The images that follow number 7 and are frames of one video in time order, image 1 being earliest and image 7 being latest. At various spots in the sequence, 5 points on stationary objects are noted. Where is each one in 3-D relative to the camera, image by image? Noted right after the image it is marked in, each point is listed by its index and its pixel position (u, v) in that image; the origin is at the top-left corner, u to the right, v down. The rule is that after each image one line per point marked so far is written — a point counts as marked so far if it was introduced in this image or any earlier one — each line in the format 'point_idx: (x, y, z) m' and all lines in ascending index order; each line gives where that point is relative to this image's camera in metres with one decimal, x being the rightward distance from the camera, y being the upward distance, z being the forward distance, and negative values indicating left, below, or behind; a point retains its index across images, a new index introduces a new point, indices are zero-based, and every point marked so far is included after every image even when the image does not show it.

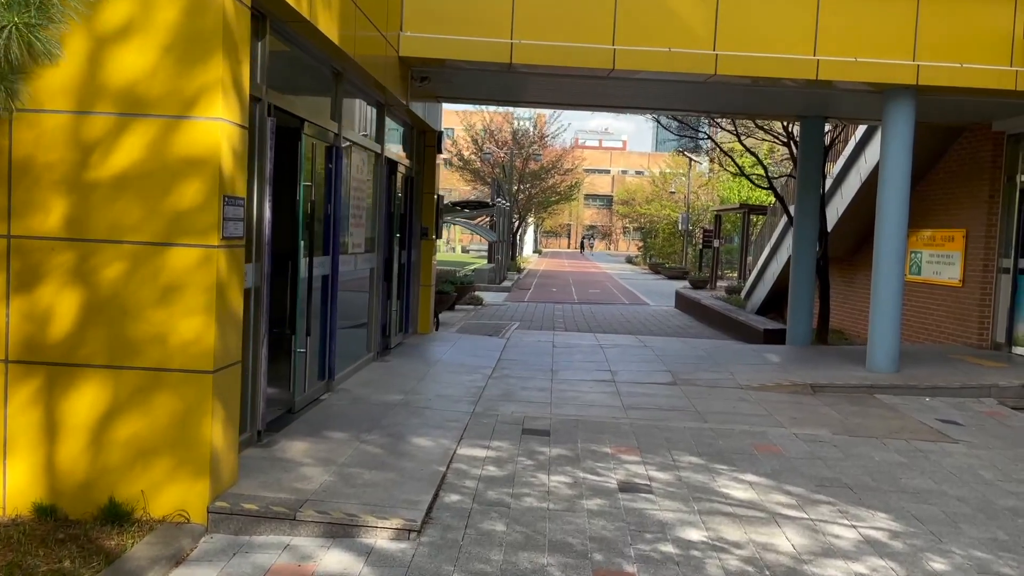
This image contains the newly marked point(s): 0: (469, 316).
0: (-0.9, -0.6, +17.3) m
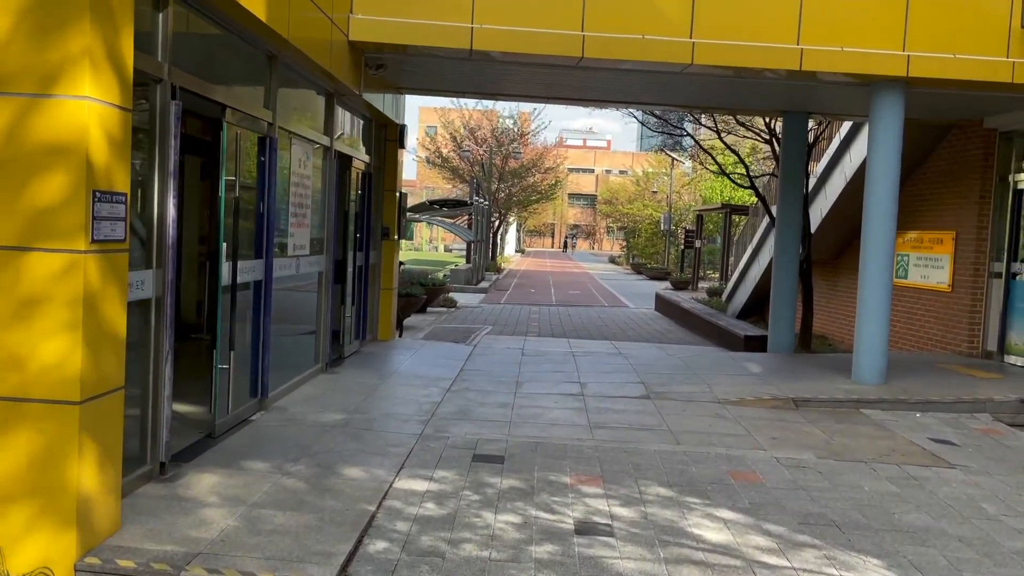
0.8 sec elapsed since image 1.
0: (-1.4, -0.6, +16.6) m
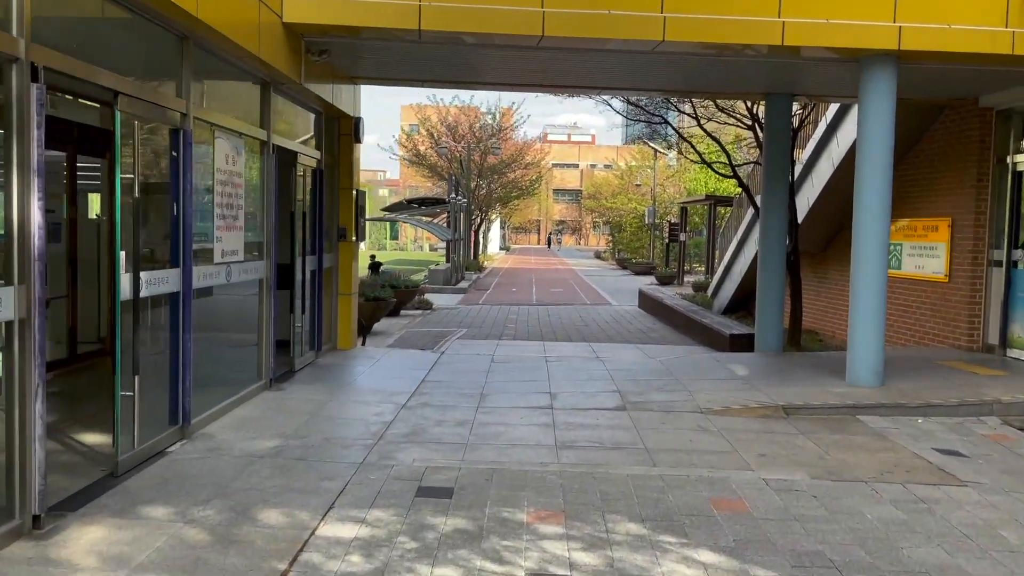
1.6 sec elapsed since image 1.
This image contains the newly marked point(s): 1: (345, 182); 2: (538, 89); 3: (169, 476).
0: (-1.9, -0.7, +15.8) m
1: (-2.0, +1.3, +10.1) m
2: (+0.3, +2.6, +11.1) m
3: (-2.0, -1.1, +5.1) m
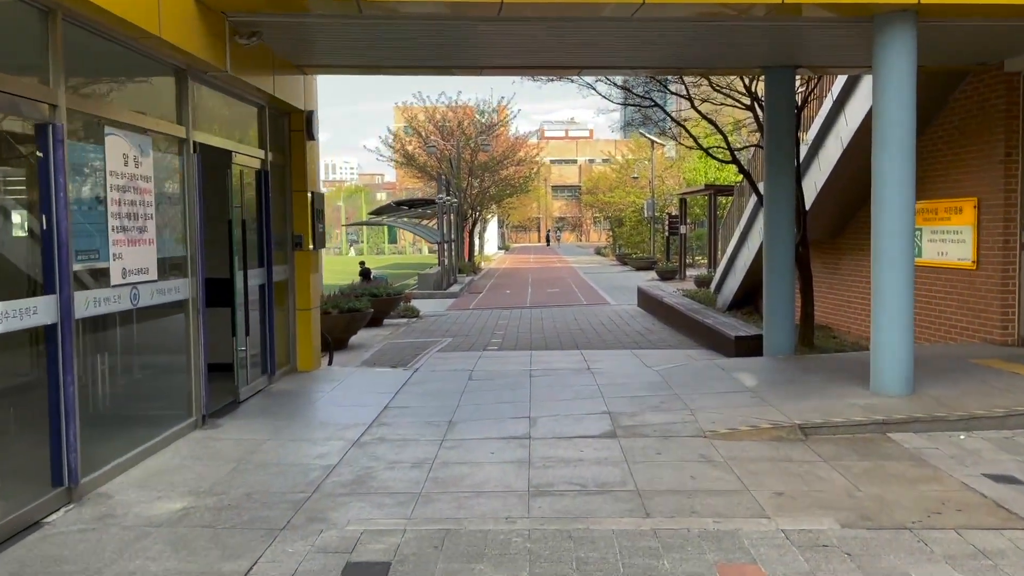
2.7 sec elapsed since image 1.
0: (-2.1, -0.8, +14.7) m
1: (-2.3, +1.1, +9.1) m
2: (0.0, +2.5, +10.0) m
3: (-2.3, -1.3, +4.0) m
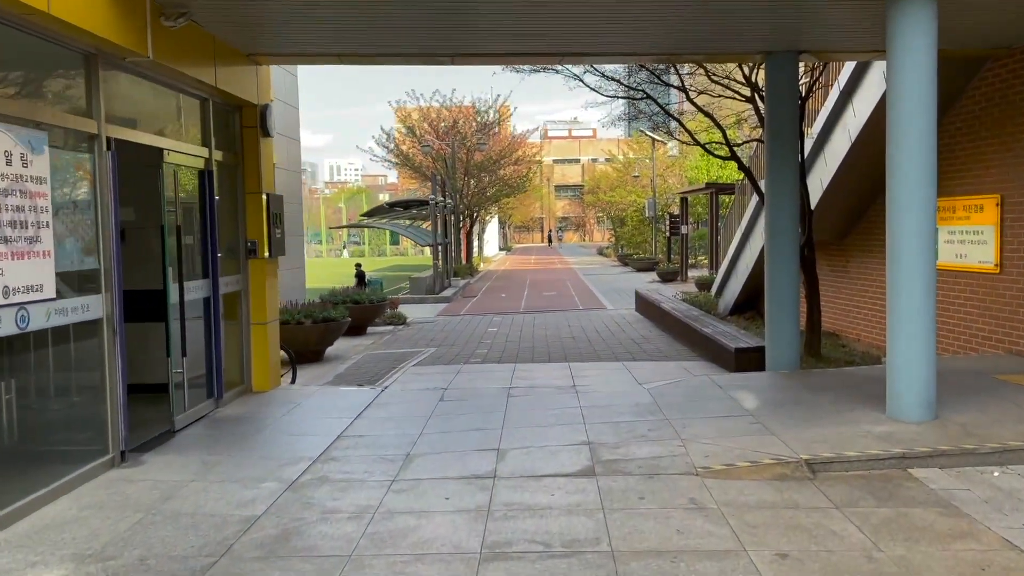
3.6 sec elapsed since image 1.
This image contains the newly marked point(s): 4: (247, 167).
0: (-2.3, -0.9, +13.9) m
1: (-2.5, +1.0, +8.2) m
2: (-0.3, +2.4, +9.2) m
3: (-2.5, -1.4, +3.2) m
4: (-2.6, +1.2, +8.2) m
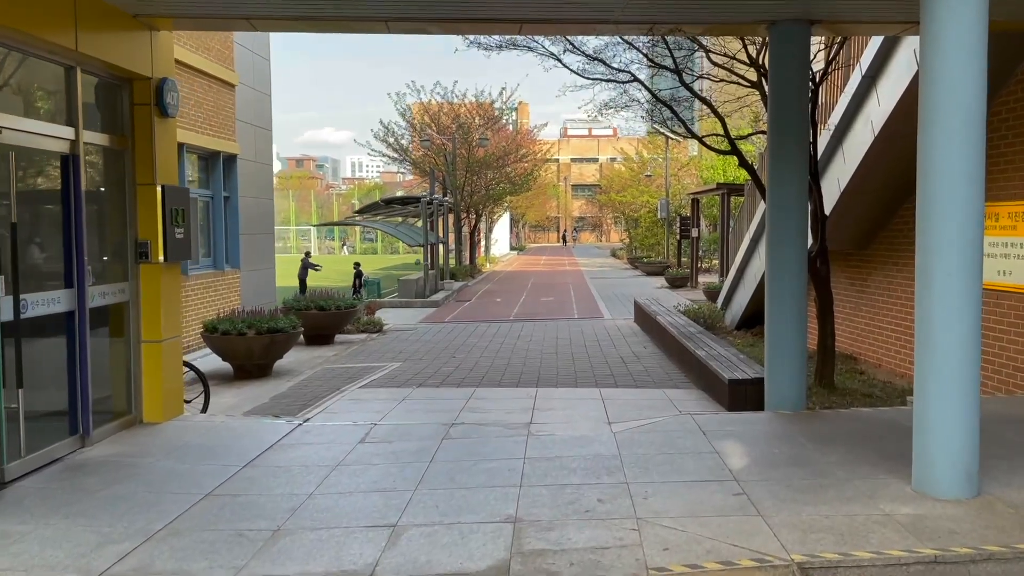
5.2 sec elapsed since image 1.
0: (-2.6, -1.0, +12.5) m
1: (-3.0, +0.9, +6.8) m
2: (-0.6, +2.3, +7.7) m
3: (-3.1, -1.5, +1.8) m
4: (-3.0, +1.1, +6.8) m
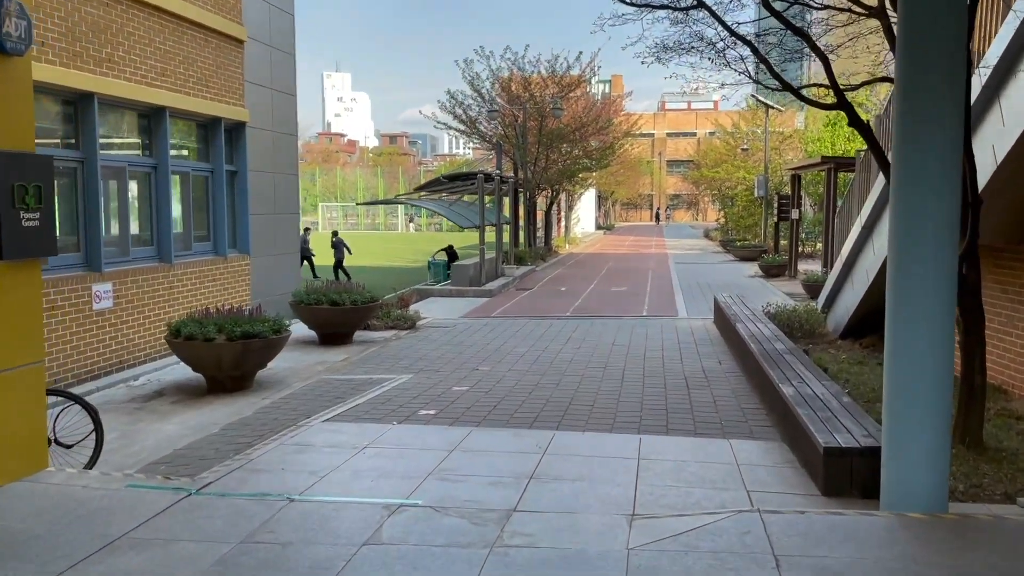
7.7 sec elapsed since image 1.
0: (-2.1, -0.9, +10.5) m
1: (-3.1, +0.9, +4.8) m
2: (-0.6, +2.2, +5.4) m
3: (-3.8, -1.7, -0.1) m
4: (-3.1, +1.0, +4.8) m
